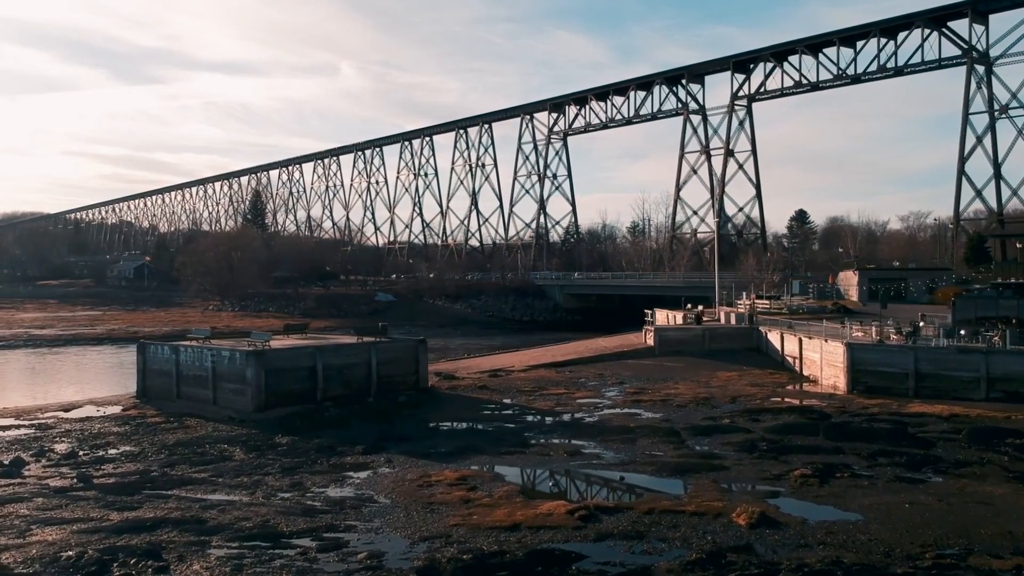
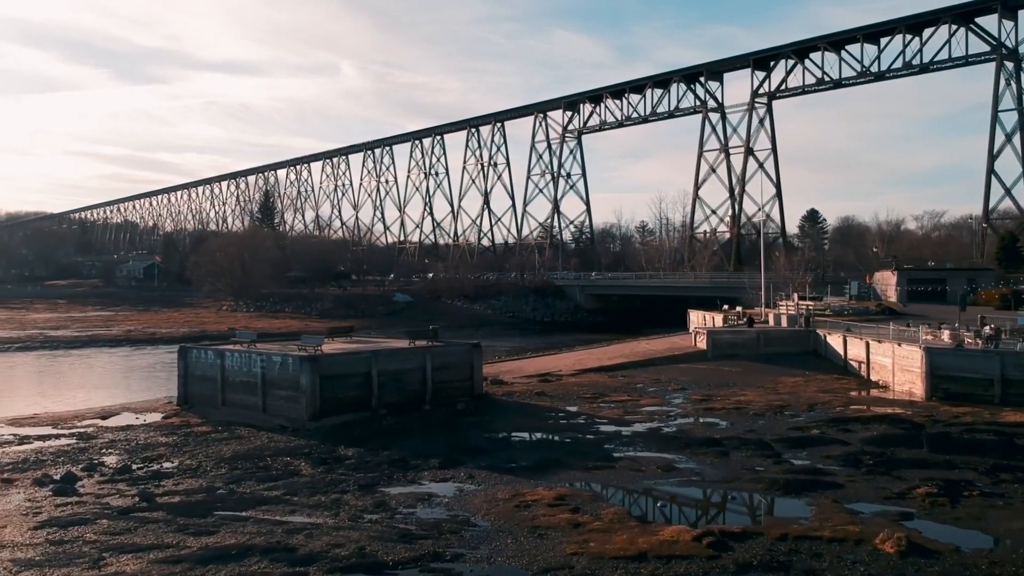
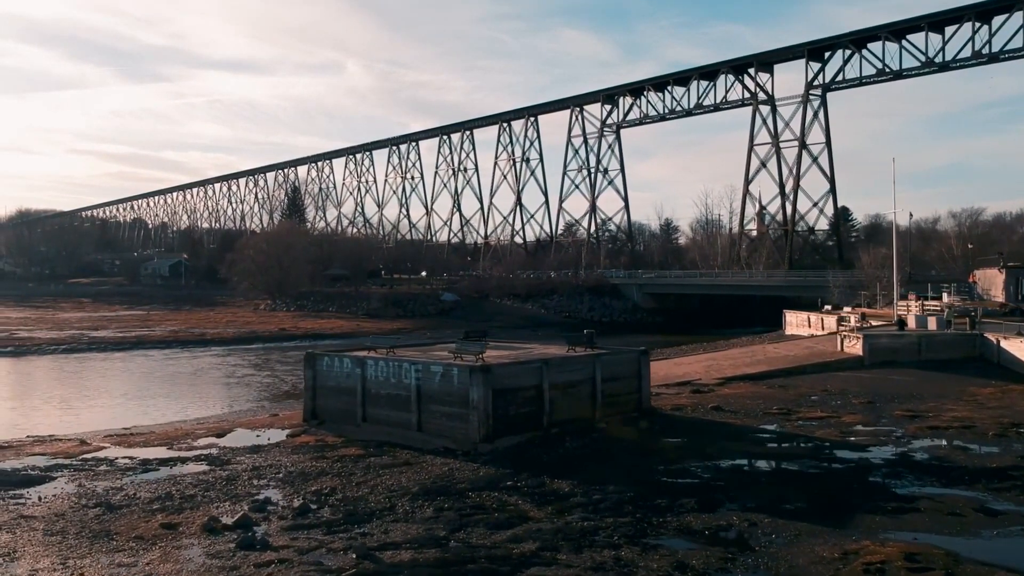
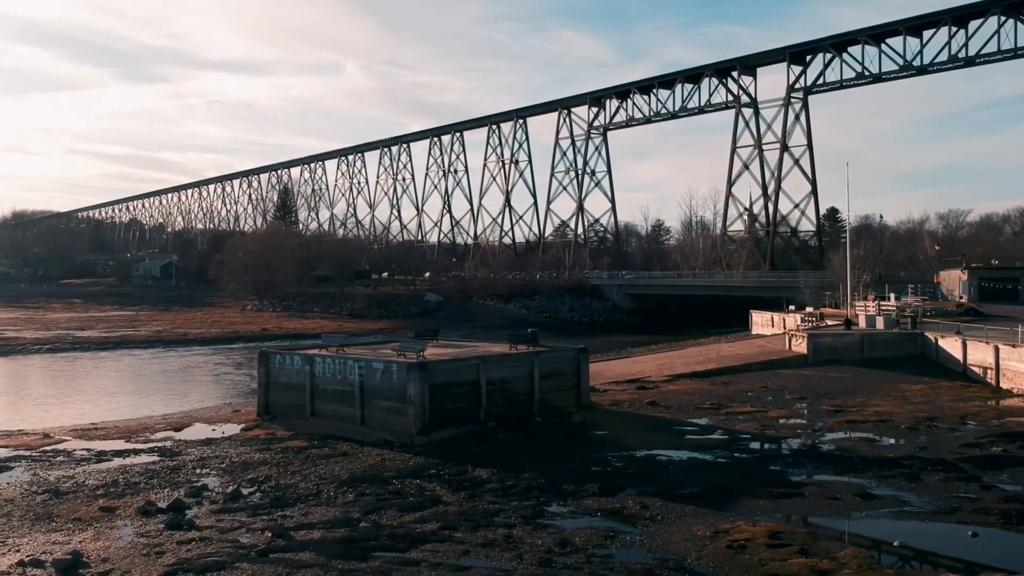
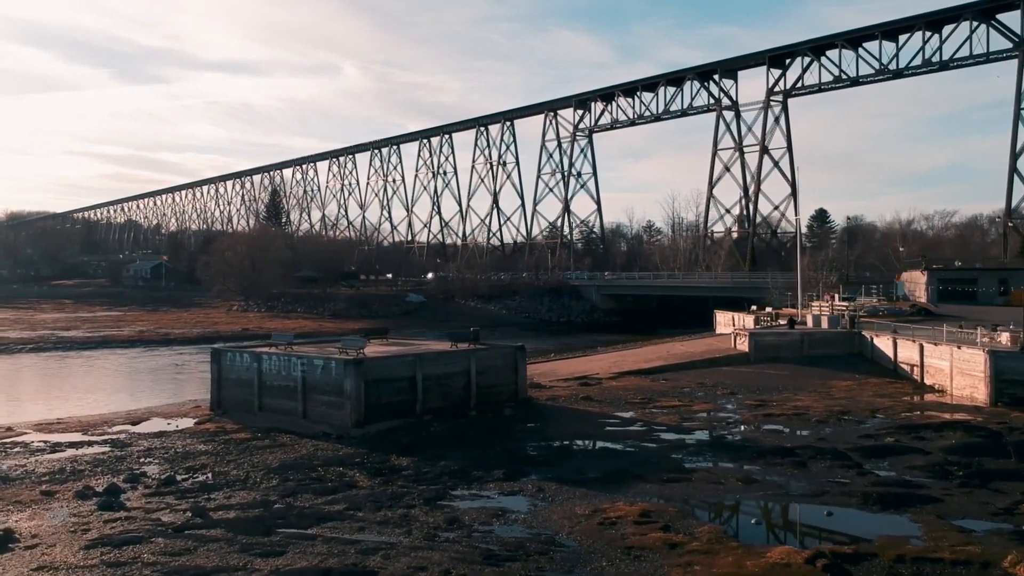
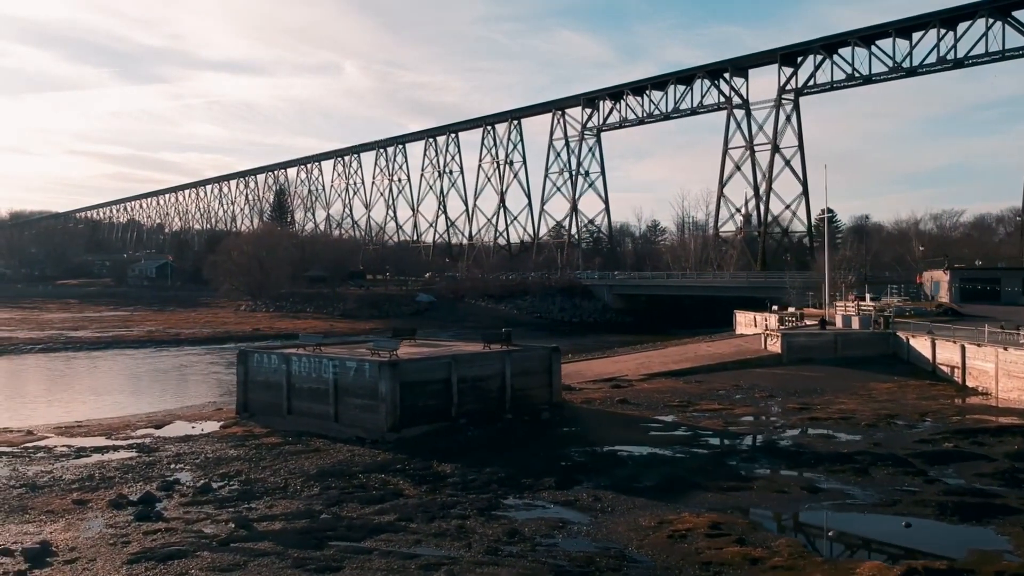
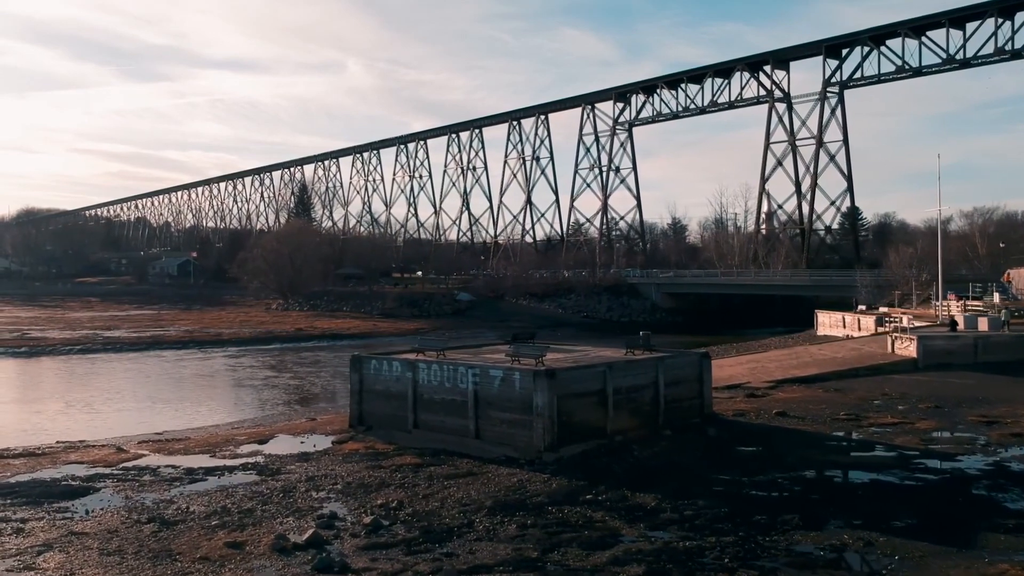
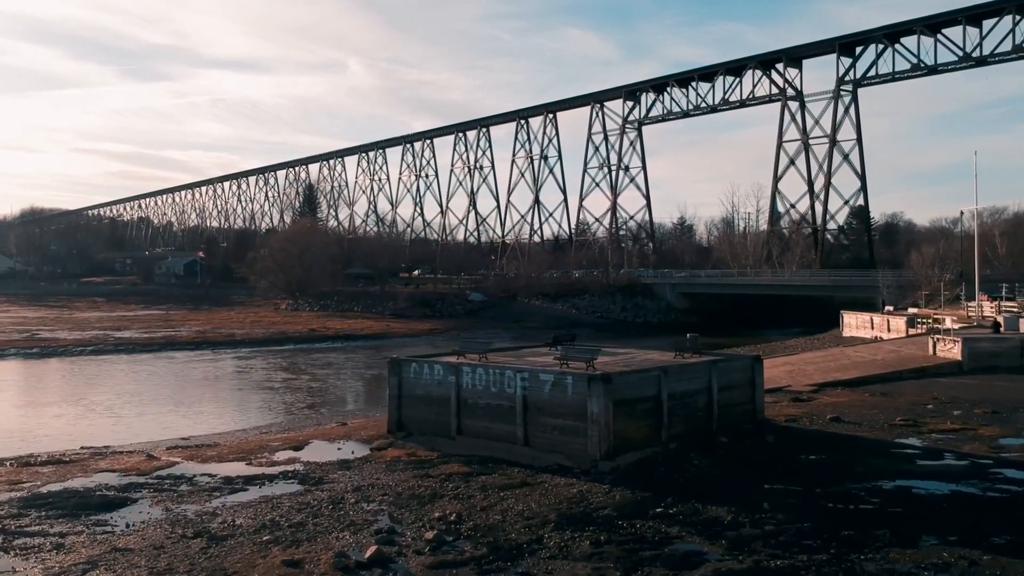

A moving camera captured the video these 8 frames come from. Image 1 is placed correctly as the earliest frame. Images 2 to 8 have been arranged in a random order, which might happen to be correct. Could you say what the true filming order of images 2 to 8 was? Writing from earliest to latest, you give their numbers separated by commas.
2, 5, 6, 4, 3, 7, 8
